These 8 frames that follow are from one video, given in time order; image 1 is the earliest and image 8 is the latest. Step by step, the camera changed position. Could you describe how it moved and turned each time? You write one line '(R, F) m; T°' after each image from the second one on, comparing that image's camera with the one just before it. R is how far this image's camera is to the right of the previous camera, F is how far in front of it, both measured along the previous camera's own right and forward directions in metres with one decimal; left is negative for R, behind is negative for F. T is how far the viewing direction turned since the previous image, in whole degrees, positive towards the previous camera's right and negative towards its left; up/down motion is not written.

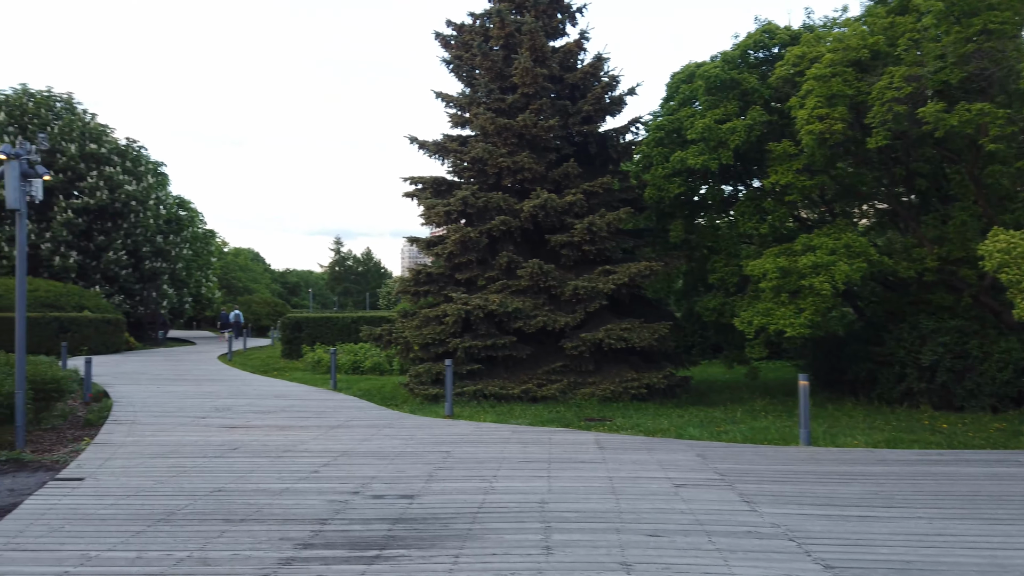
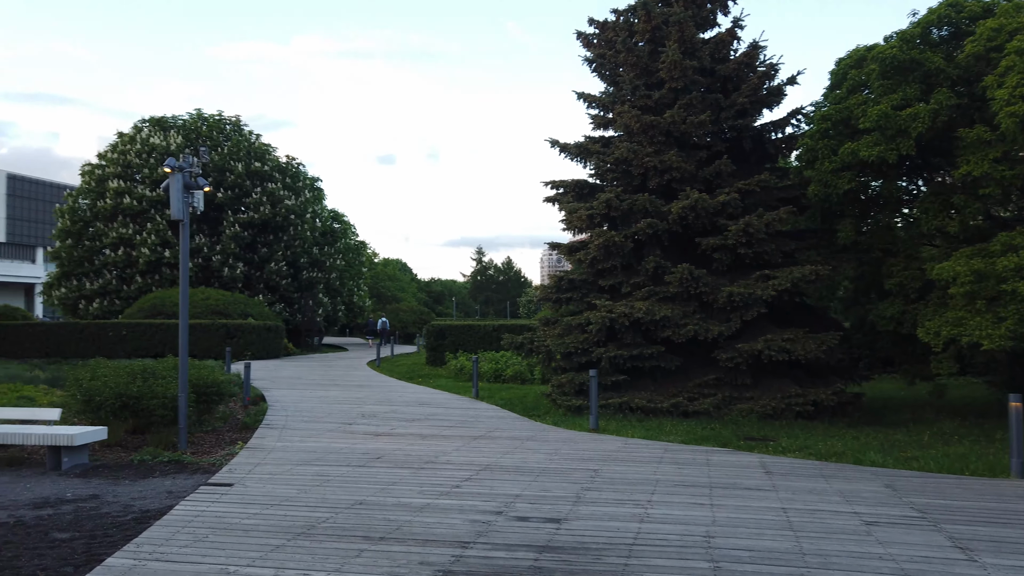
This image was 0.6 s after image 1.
(-0.1, +0.6) m; -11°
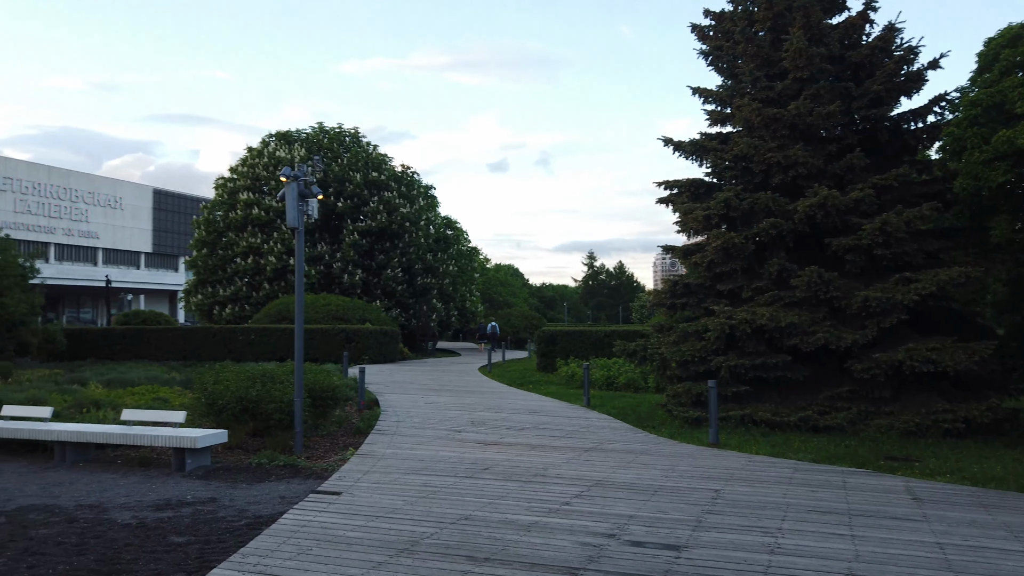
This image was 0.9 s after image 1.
(0.0, +0.4) m; -8°
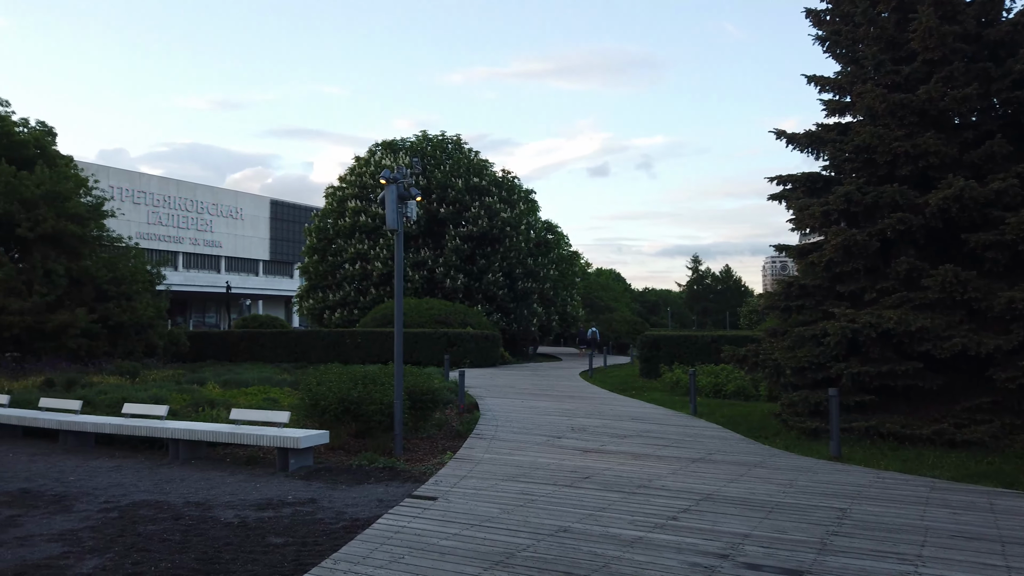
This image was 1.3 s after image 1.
(0.0, +0.4) m; -8°
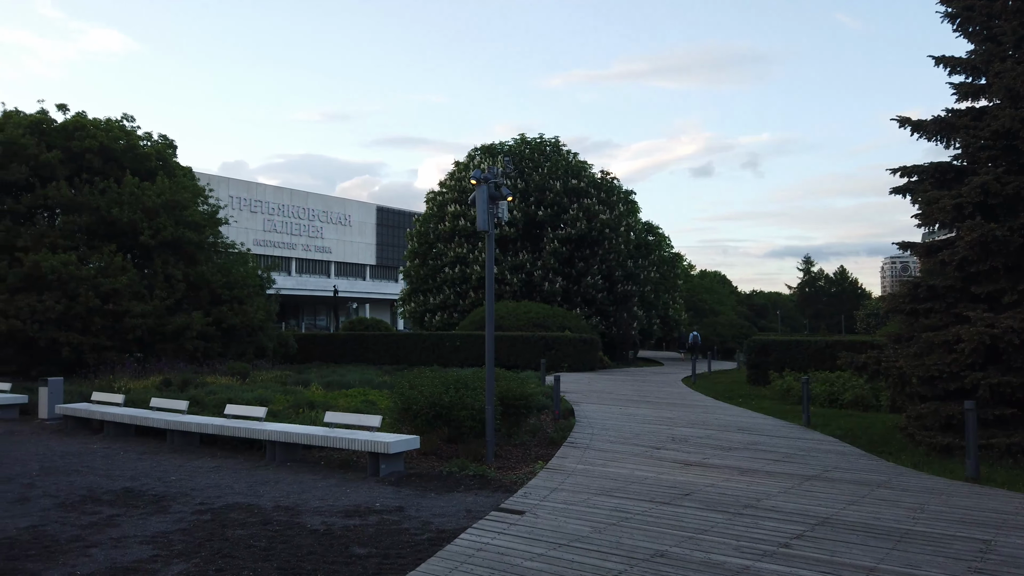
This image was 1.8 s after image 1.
(+0.1, +0.4) m; -8°
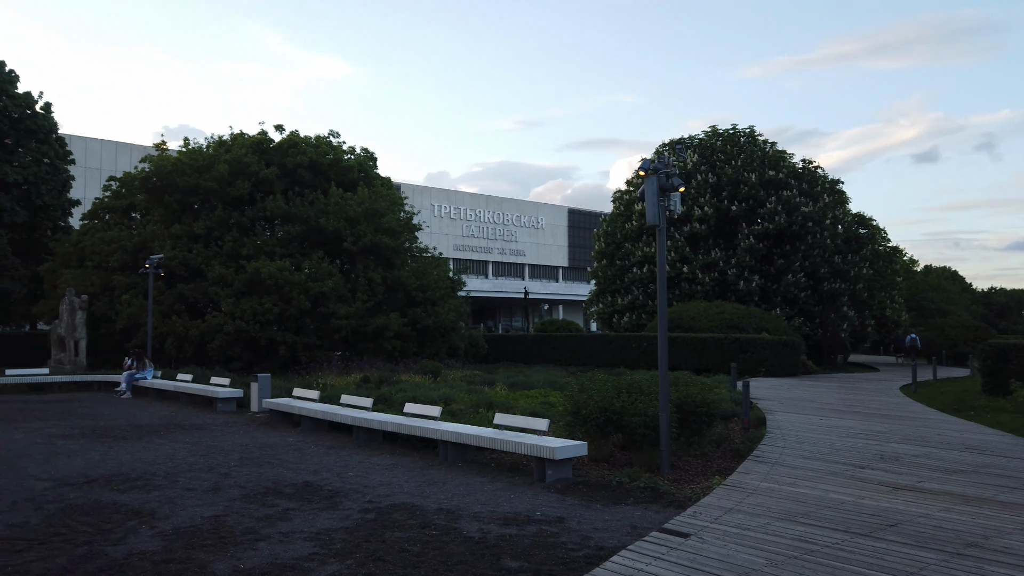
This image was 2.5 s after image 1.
(+0.3, +0.5) m; -15°
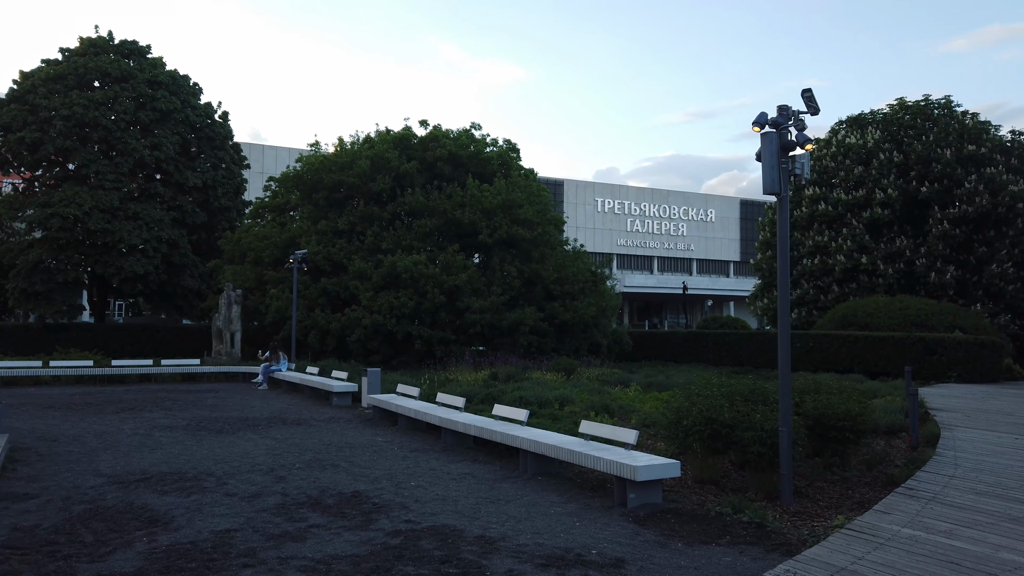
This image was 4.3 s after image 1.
(+1.0, +1.6) m; -13°
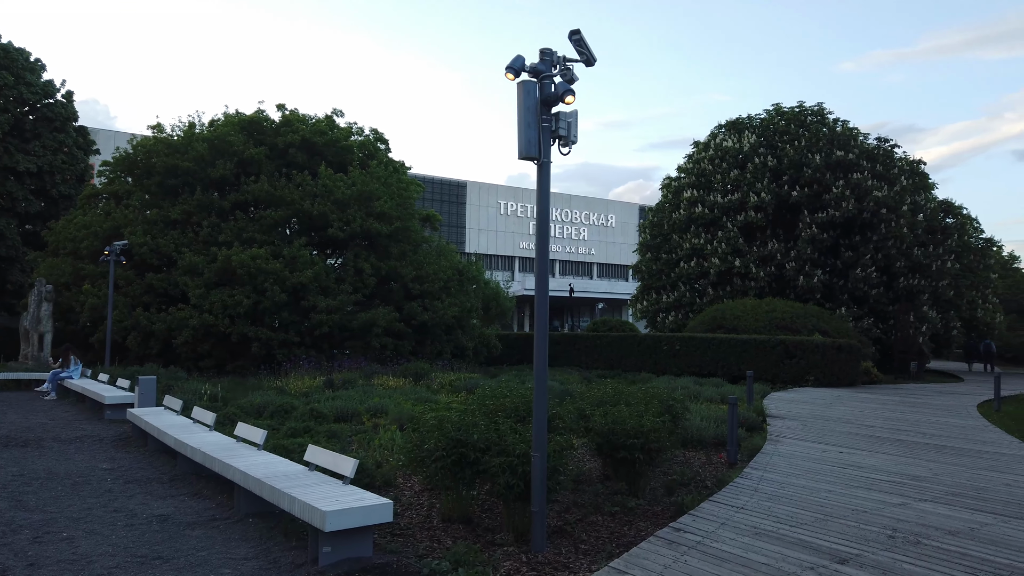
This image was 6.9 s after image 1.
(+1.9, +1.8) m; +7°
